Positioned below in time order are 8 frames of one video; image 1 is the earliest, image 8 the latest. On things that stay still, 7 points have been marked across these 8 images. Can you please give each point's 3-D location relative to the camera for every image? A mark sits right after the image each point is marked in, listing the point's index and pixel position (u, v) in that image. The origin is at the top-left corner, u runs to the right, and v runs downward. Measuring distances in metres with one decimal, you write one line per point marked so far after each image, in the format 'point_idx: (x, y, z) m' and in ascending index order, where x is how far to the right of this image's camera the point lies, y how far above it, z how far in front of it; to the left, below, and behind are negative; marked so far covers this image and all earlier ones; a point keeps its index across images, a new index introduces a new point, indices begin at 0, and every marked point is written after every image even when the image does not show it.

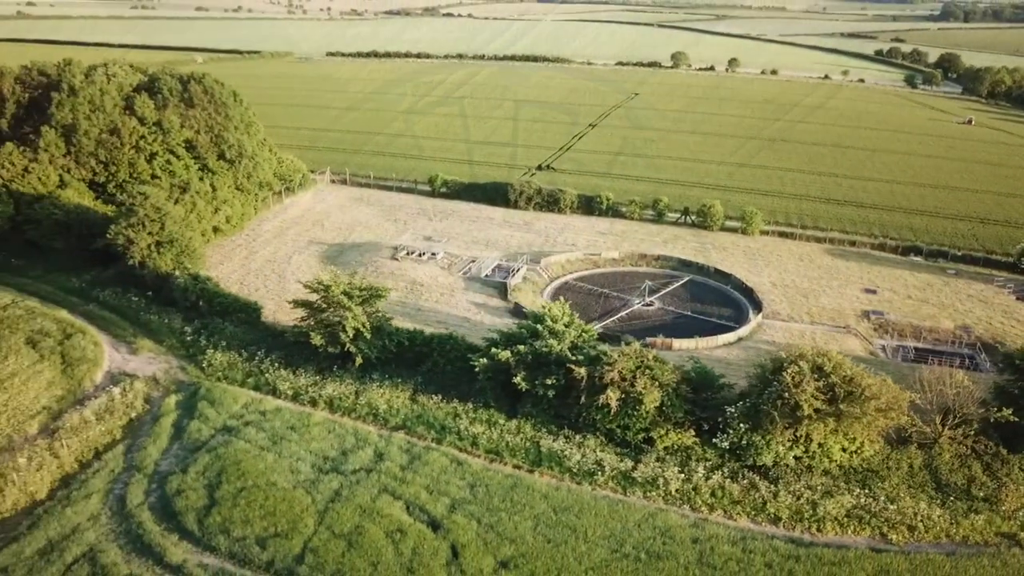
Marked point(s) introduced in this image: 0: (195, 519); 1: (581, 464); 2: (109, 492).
0: (-5.8, -4.3, +15.2) m
1: (+1.4, -3.7, +17.3) m
2: (-7.9, -4.0, +16.0) m
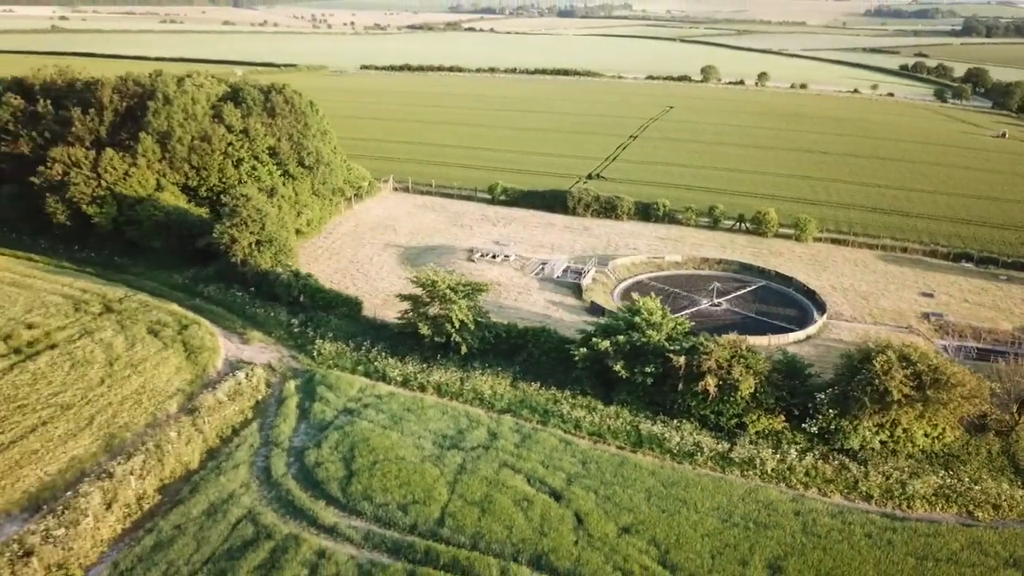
0: (-3.5, -4.0, +16.6) m
1: (+3.8, -3.6, +18.6) m
2: (-5.5, -3.7, +17.5) m
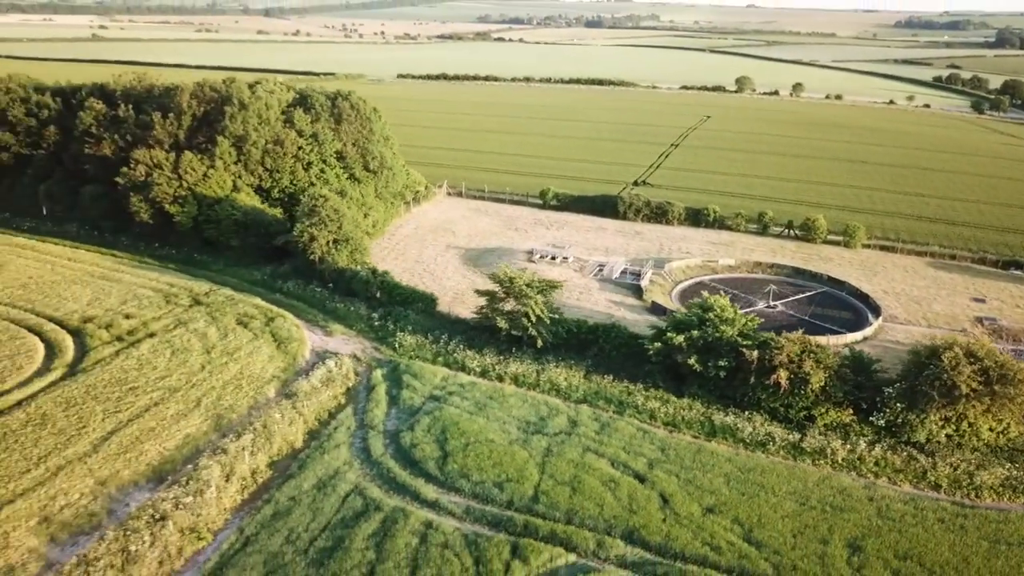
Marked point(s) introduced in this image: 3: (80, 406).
0: (-1.7, -3.8, +17.7) m
1: (+5.7, -3.5, +19.5) m
2: (-3.6, -3.5, +18.6) m
3: (-10.1, -2.8, +19.2) m
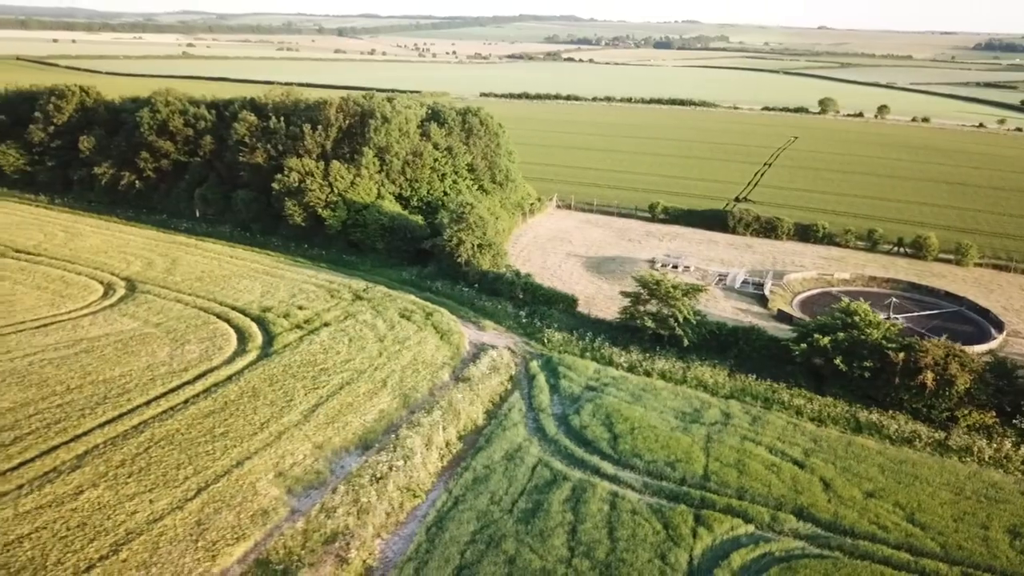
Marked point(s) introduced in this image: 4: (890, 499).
0: (+2.3, -3.7, +19.4) m
1: (+9.7, -3.6, +20.7) m
2: (+0.4, -3.4, +20.5) m
3: (-6.0, -2.5, +21.5) m
4: (+8.1, -4.6, +17.7) m
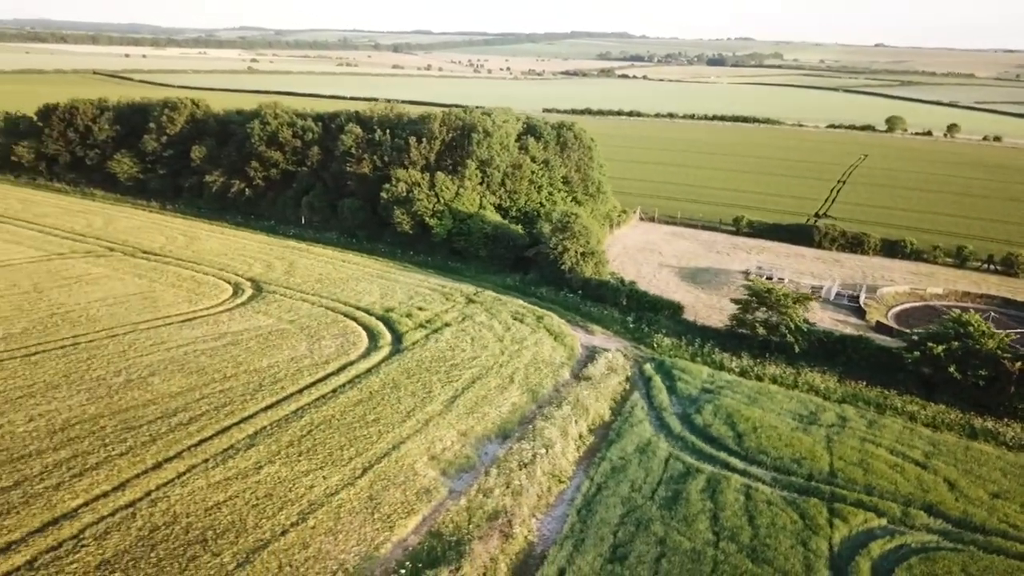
0: (+5.5, -3.9, +20.4) m
1: (+13.0, -3.9, +21.2) m
2: (+3.7, -3.5, +21.6) m
3: (-2.6, -2.5, +23.0) m
4: (+11.2, -4.8, +18.3) m
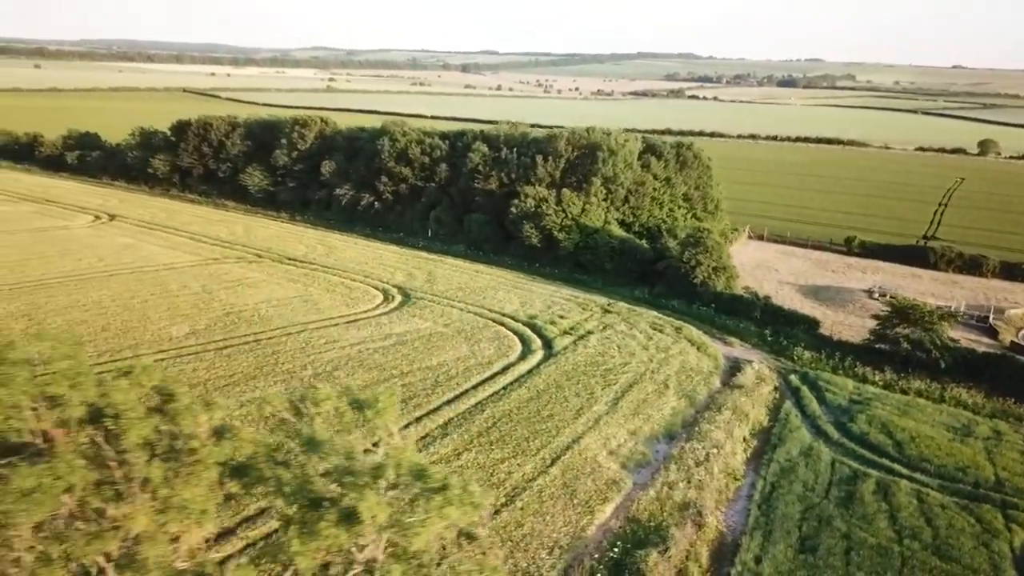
0: (+9.9, -4.2, +21.2) m
1: (+17.4, -4.5, +21.5) m
2: (+8.1, -3.9, +22.5) m
3: (+2.0, -2.7, +24.4) m
4: (+15.4, -5.2, +18.7) m
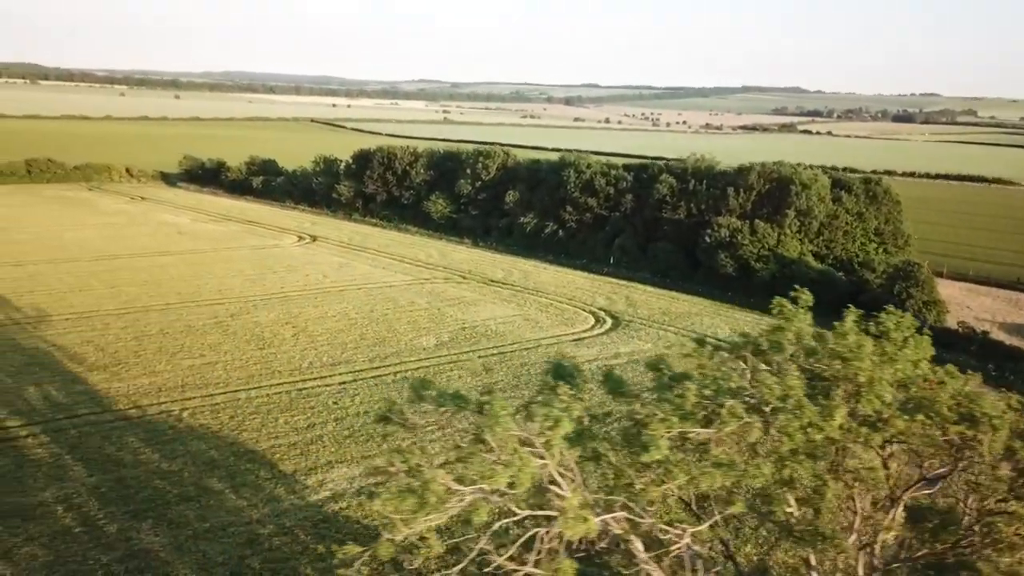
0: (+16.9, -5.2, +21.2) m
1: (+24.4, -5.7, +20.6) m
2: (+15.3, -4.8, +22.7) m
3: (+9.5, -3.5, +25.3) m
4: (+22.1, -6.2, +18.1) m
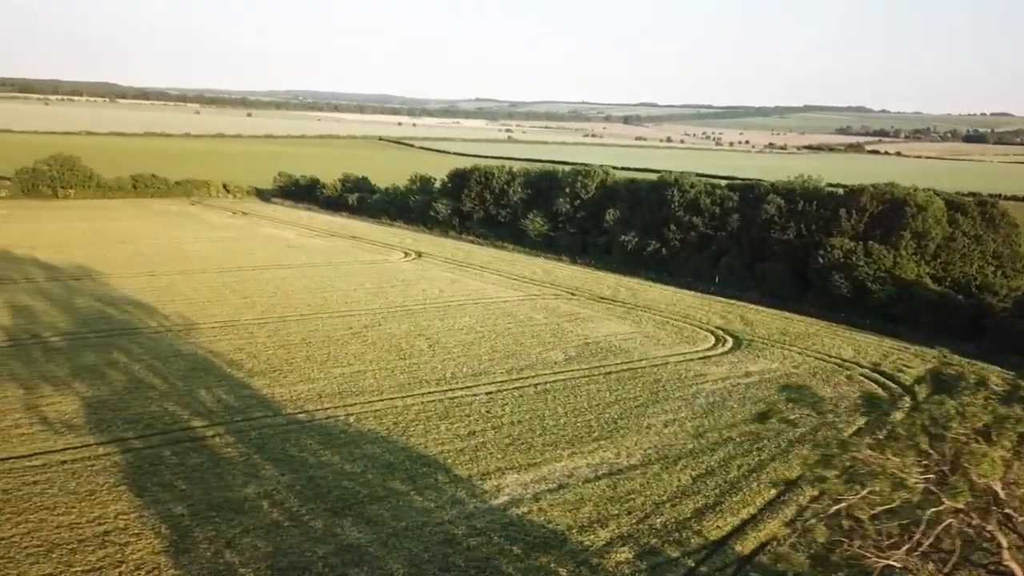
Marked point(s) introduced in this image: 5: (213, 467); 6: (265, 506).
0: (+21.0, -5.9, +20.6) m
1: (+28.5, -6.5, +19.5) m
2: (+19.5, -5.5, +22.2) m
3: (+13.9, -4.2, +25.2) m
4: (+25.9, -6.9, +17.1) m
5: (-7.2, -4.3, +19.6) m
6: (-5.4, -4.8, +17.9) m
